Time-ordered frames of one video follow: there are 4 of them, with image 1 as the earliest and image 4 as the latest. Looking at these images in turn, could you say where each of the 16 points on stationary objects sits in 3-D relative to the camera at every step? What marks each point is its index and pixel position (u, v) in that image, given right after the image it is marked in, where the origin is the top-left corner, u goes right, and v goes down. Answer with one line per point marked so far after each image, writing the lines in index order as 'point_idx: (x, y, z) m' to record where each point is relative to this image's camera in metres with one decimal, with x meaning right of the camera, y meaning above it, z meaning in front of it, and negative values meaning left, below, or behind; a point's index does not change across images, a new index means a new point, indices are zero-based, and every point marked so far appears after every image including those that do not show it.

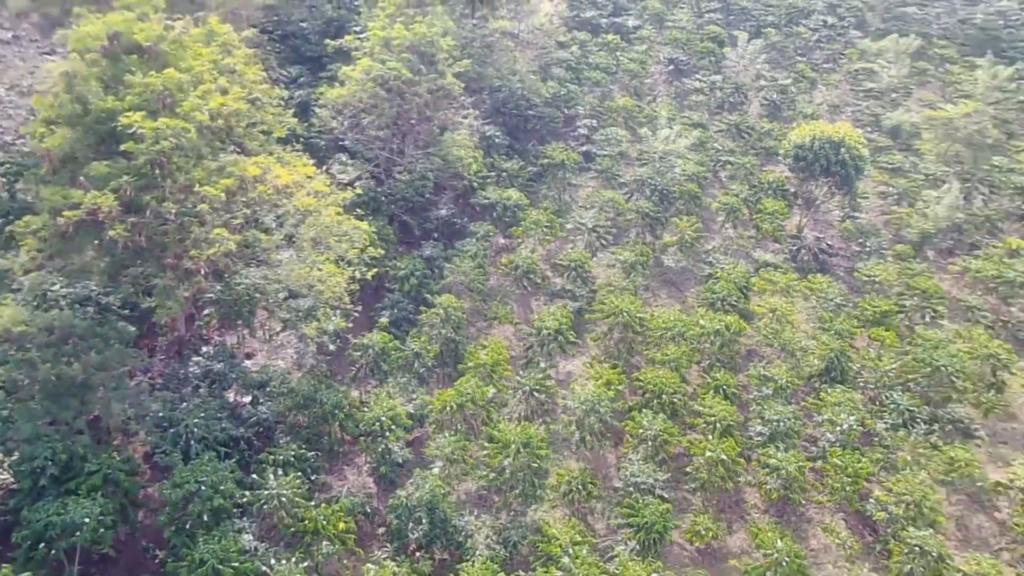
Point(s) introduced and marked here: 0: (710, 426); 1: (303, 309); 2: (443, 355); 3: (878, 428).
0: (+4.1, -2.9, +18.3) m
1: (-4.4, -0.4, +18.6) m
2: (-1.6, -1.5, +19.7) m
3: (+8.0, -3.1, +19.3) m
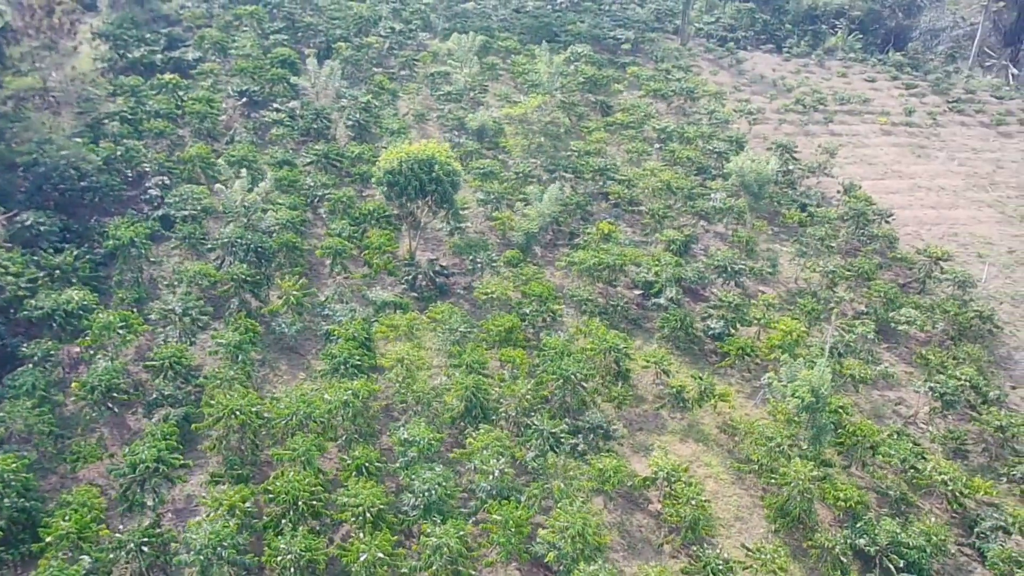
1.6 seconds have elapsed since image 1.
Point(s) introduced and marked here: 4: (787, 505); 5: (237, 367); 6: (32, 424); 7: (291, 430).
0: (-2.8, -4.3, +16.3) m
1: (-11.2, -3.9, +13.2) m
2: (-8.8, -4.3, +15.3) m
3: (+0.4, -3.6, +18.7) m
4: (+5.8, -4.6, +18.5) m
5: (-6.2, -1.8, +20.0) m
6: (-9.4, -2.6, +17.3) m
7: (-4.6, -3.0, +18.3) m
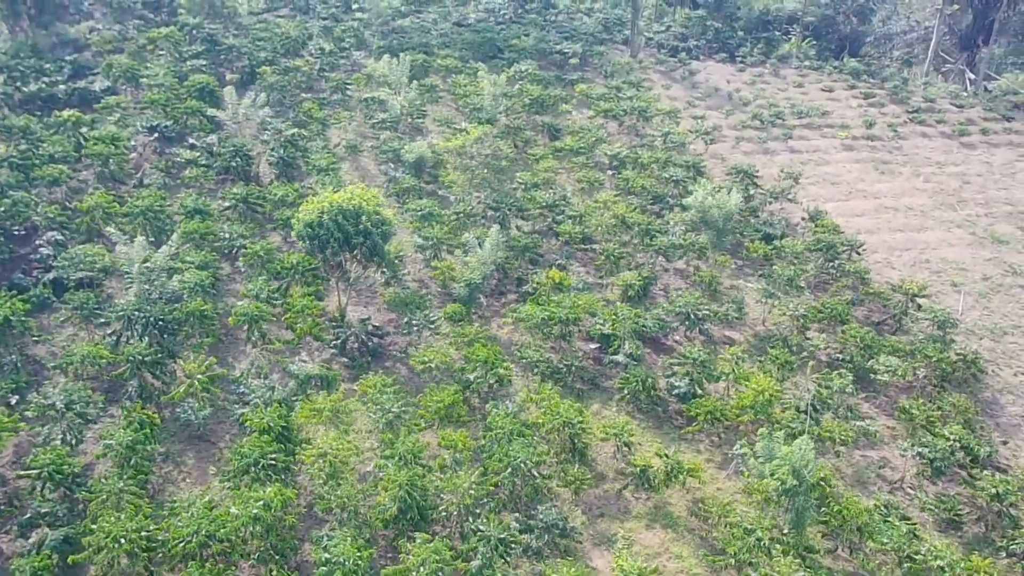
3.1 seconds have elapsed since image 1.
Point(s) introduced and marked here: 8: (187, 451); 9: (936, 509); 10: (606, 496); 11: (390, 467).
0: (-3.8, -6.0, +13.5) m
1: (-12.0, -5.9, +10.1) m
2: (-9.6, -6.2, +12.3) m
3: (-0.7, -5.2, +16.1) m
4: (+4.8, -5.9, +16.2) m
5: (-7.4, -3.5, +17.1) m
6: (-10.4, -4.5, +14.2) m
7: (-5.7, -4.7, +15.5) m
8: (-7.1, -3.6, +19.2) m
9: (+9.5, -5.0, +19.7) m
10: (+2.1, -4.6, +19.5) m
11: (-2.5, -3.6, +17.8) m
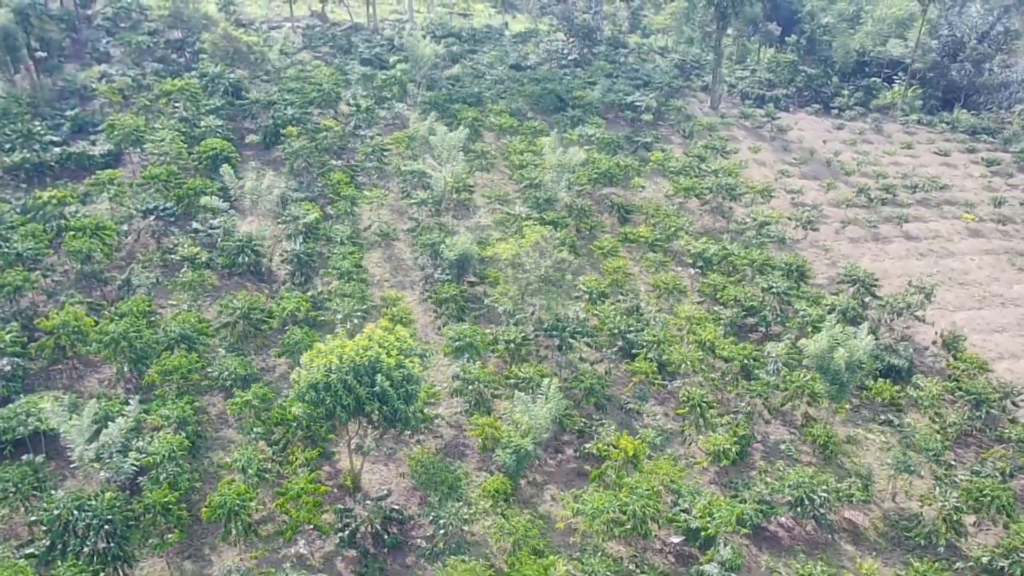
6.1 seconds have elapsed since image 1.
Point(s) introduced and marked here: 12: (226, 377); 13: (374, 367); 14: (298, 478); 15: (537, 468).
0: (-3.2, -9.4, +8.4) m
1: (-11.6, -9.0, +5.4) m
2: (-9.2, -9.4, +7.5) m
3: (0.0, -8.7, +10.8) m
4: (+5.4, -9.6, +10.6) m
5: (-6.6, -6.8, +12.2) m
6: (-9.8, -7.7, +9.5) m
7: (-5.0, -8.0, +10.5) m
8: (-6.2, -6.9, +14.2) m
9: (+10.4, -8.8, +13.8) m
10: (+3.0, -8.2, +14.0) m
11: (-1.6, -7.0, +12.6) m
12: (-6.4, -2.0, +19.7) m
13: (-2.6, -1.5, +17.3) m
14: (-4.3, -3.7, +17.5) m
15: (+0.6, -4.1, +19.7) m
